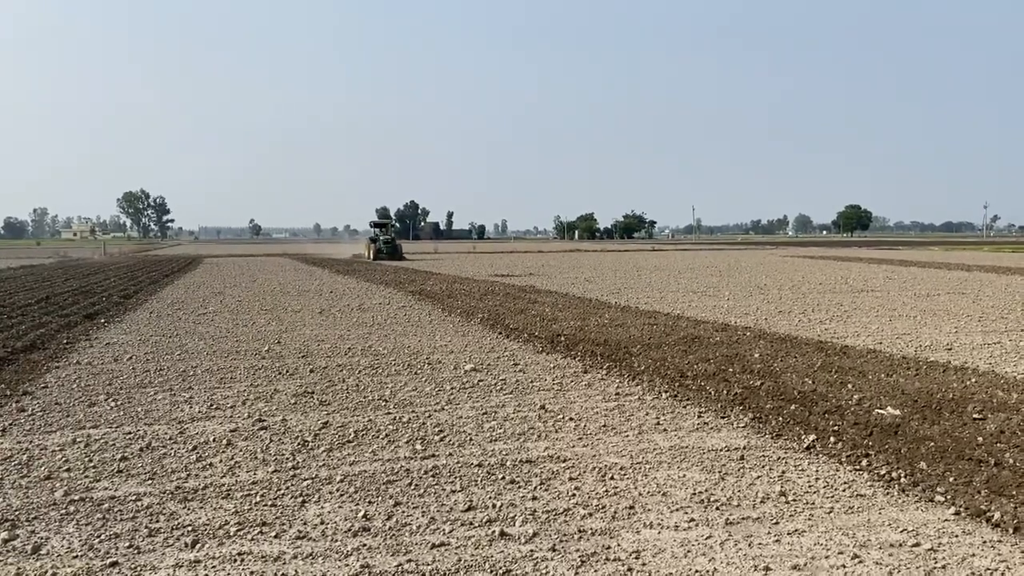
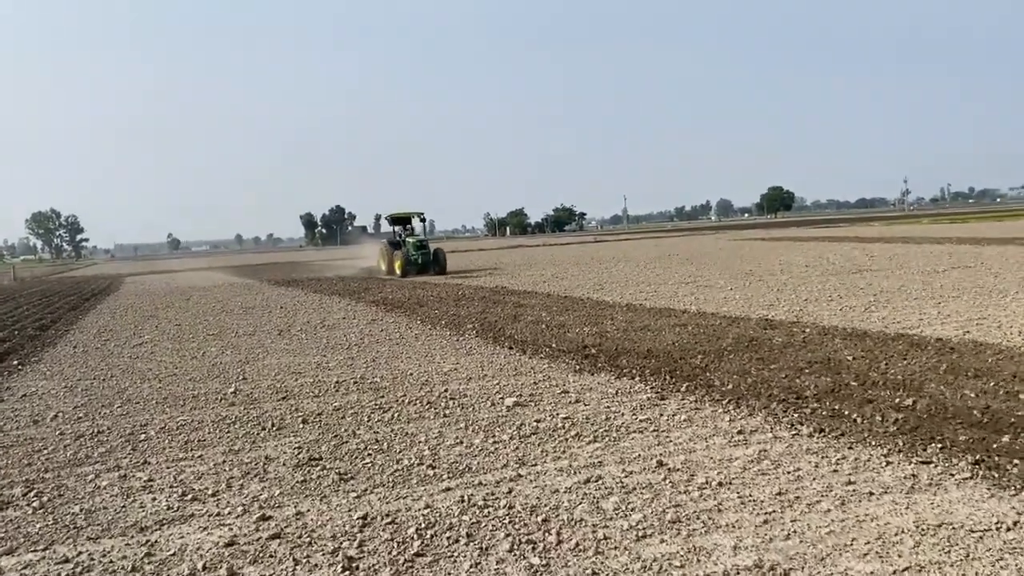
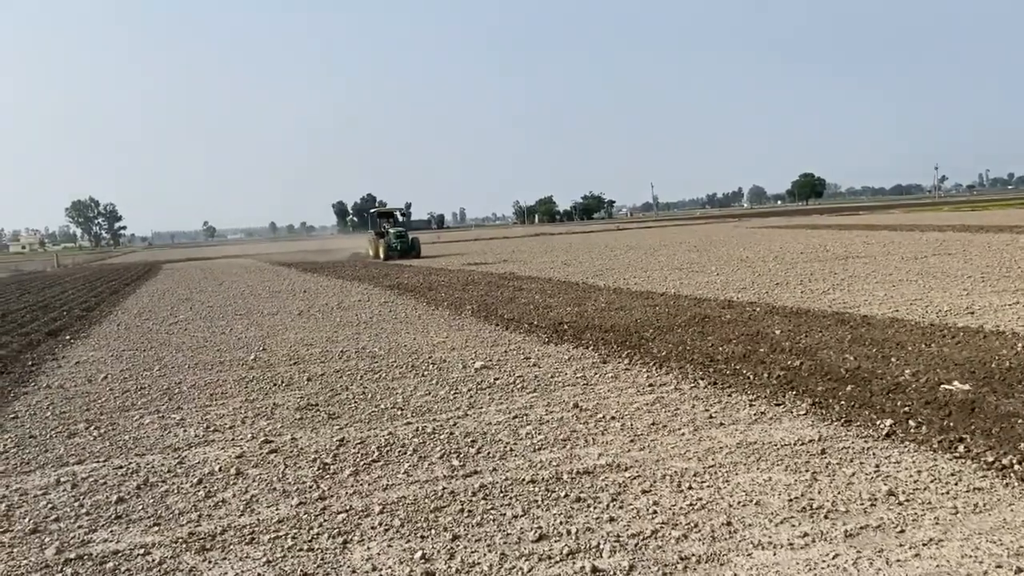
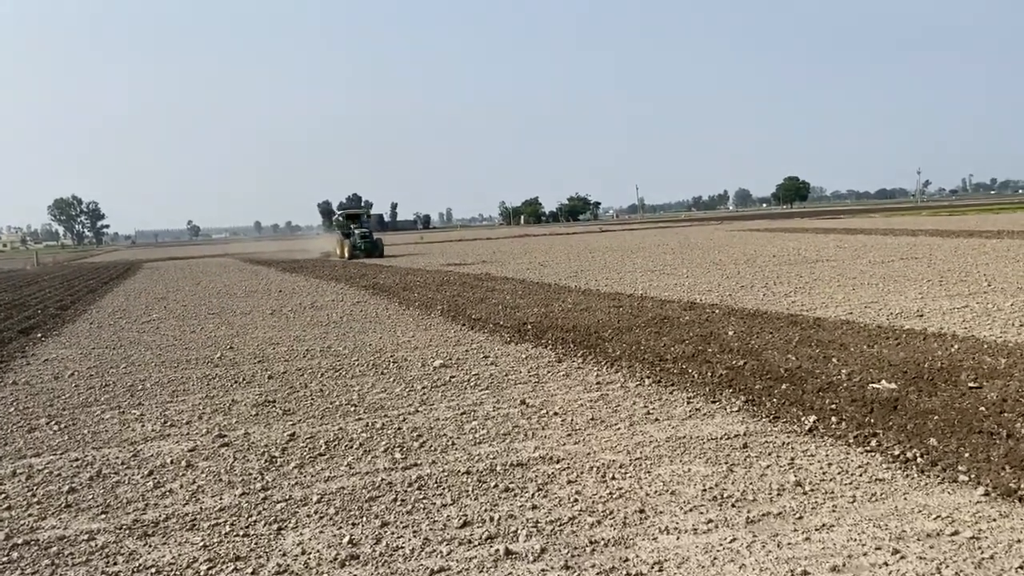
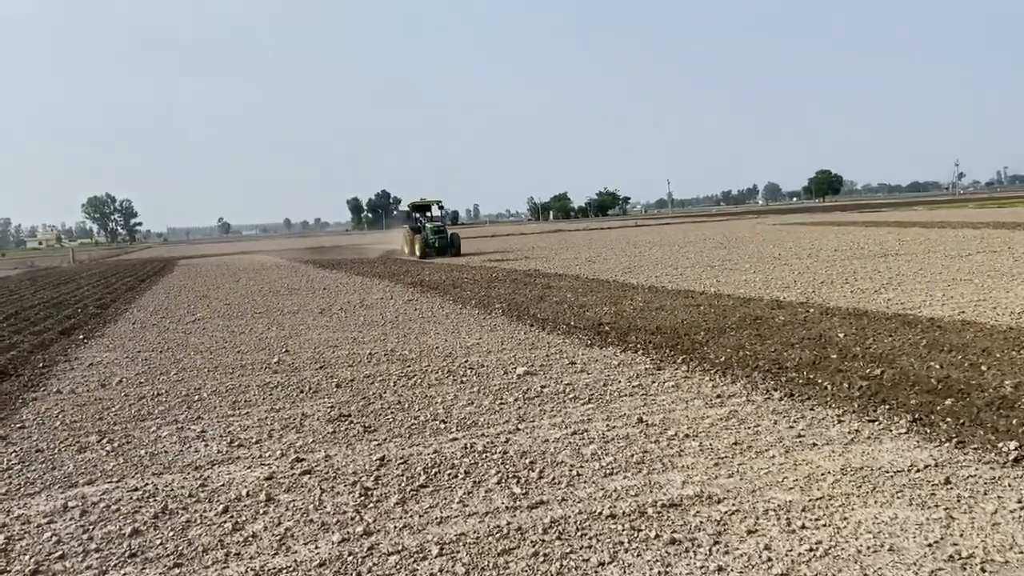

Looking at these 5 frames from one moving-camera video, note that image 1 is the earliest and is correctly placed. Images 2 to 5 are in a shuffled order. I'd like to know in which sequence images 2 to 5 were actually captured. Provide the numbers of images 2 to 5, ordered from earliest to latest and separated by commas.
4, 3, 5, 2
